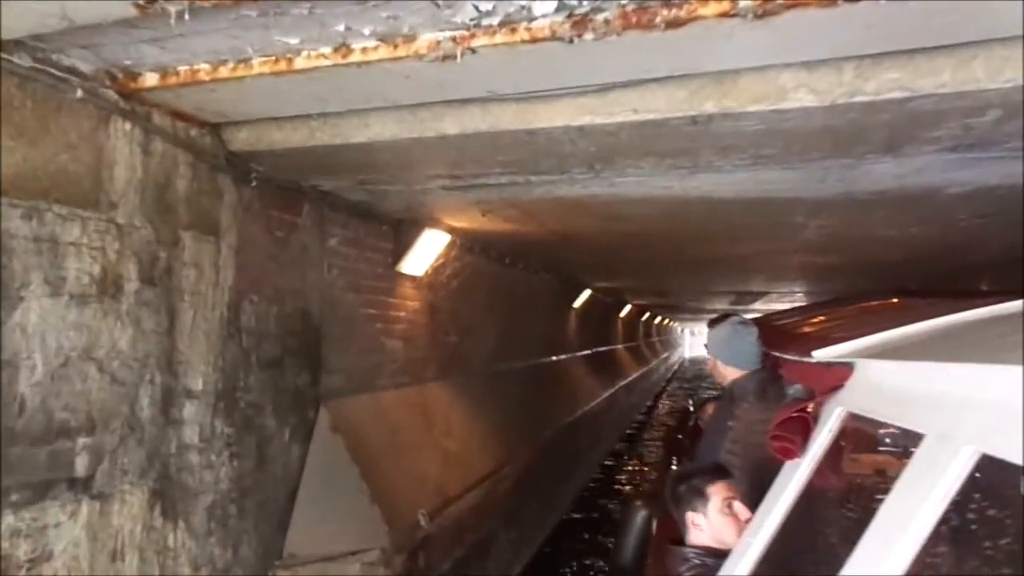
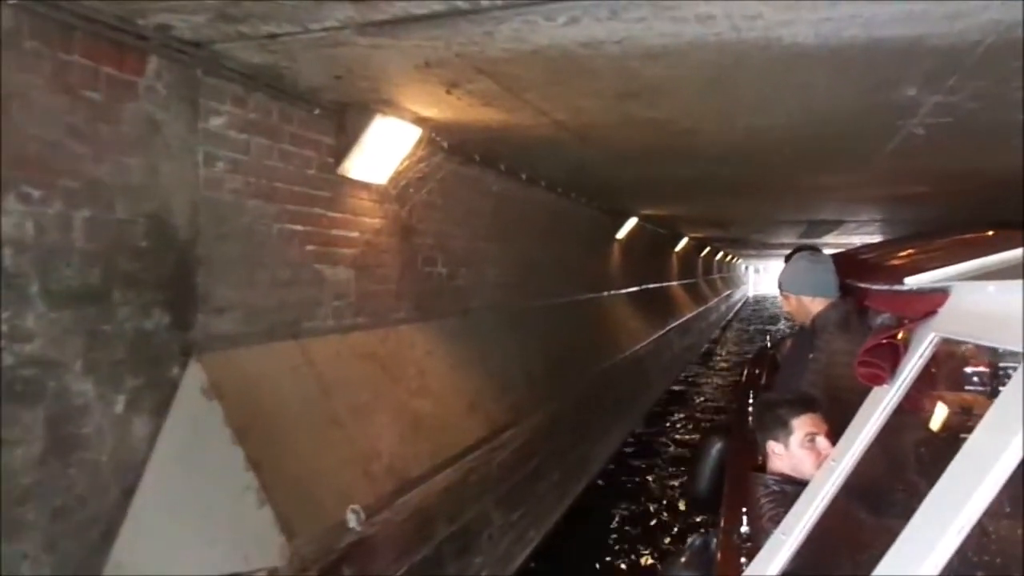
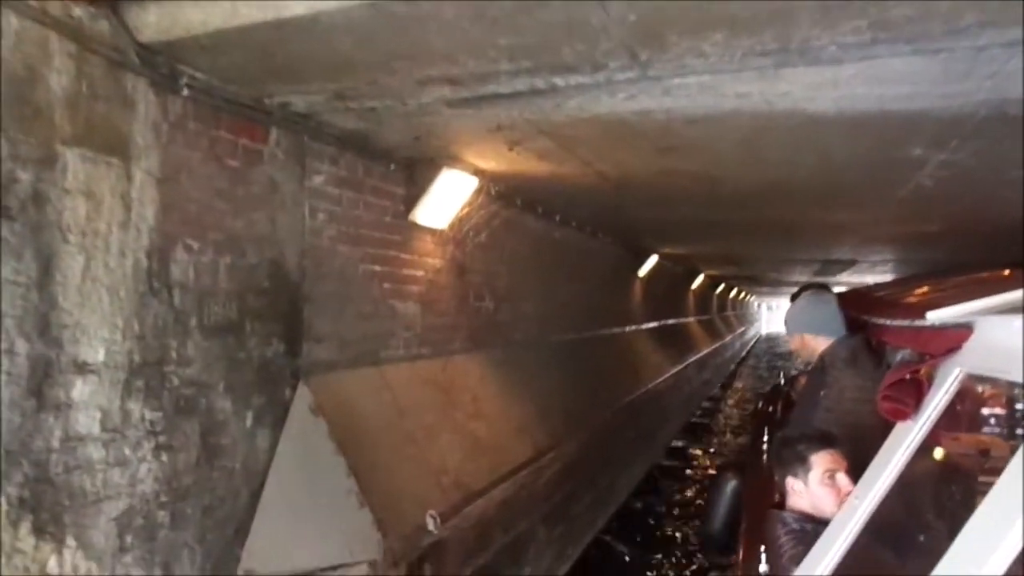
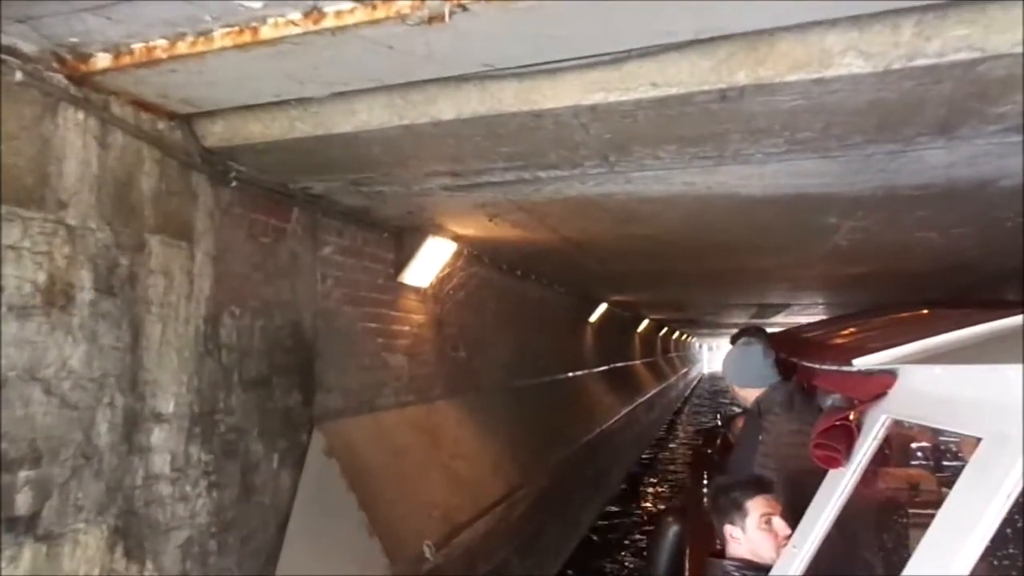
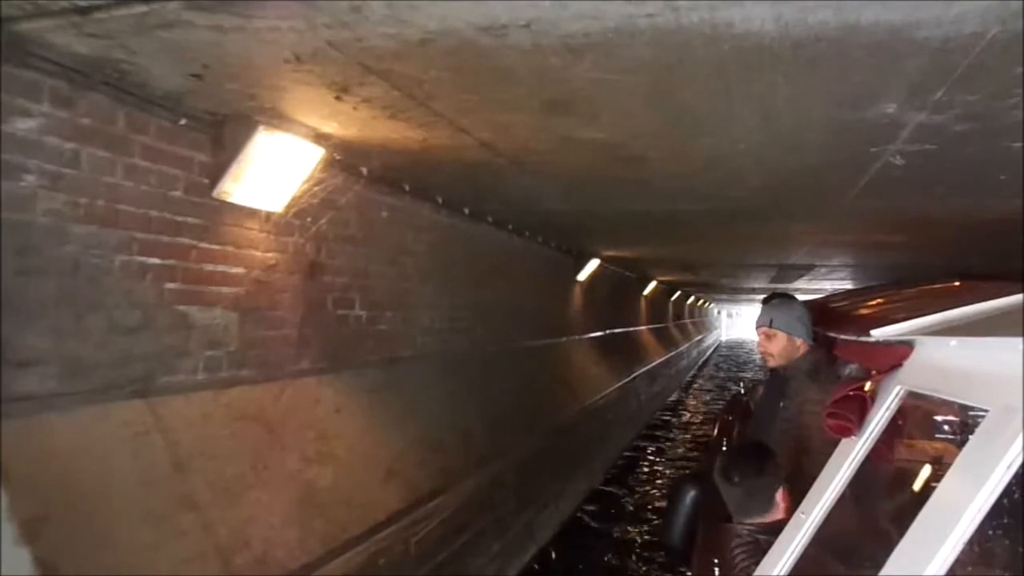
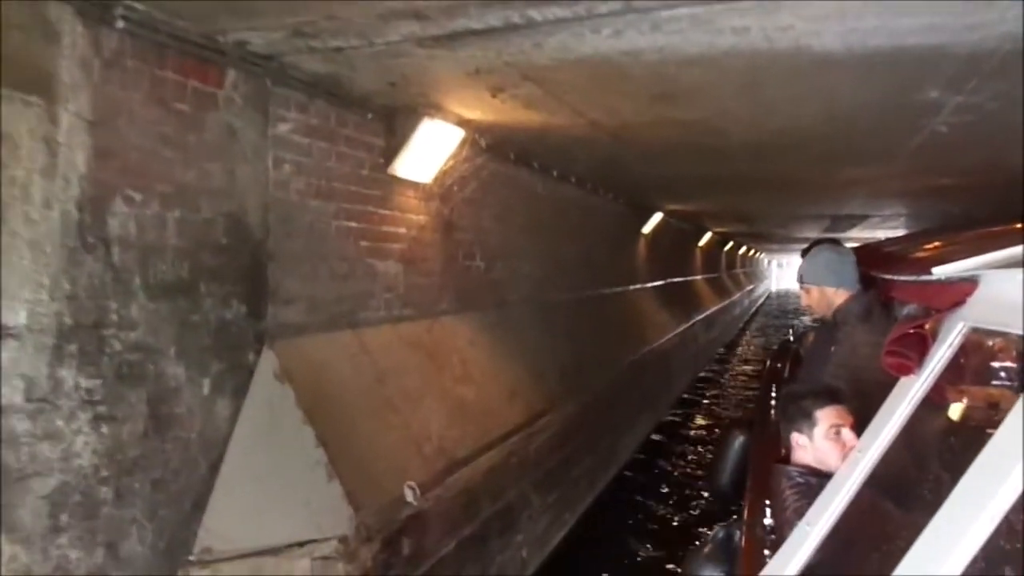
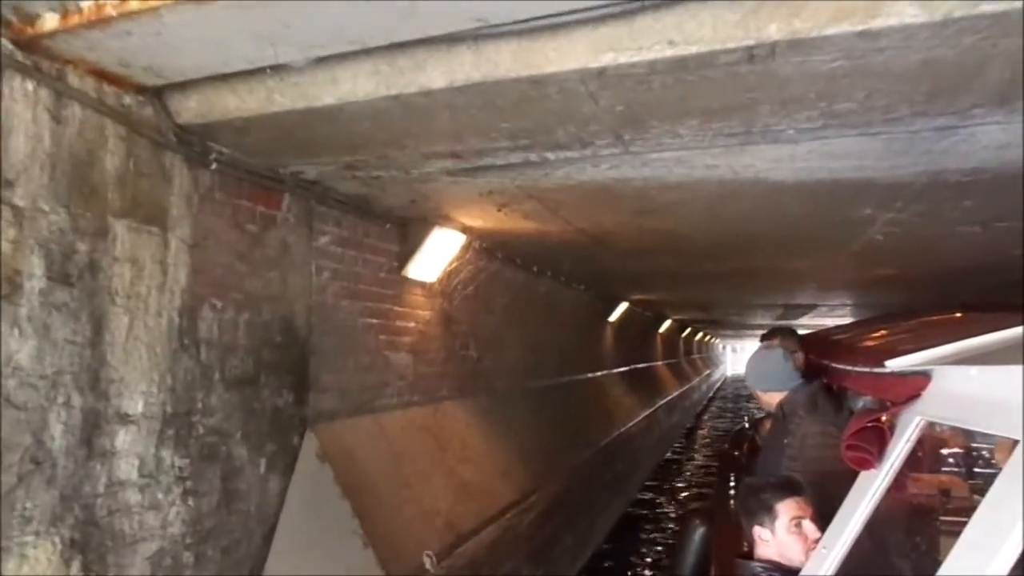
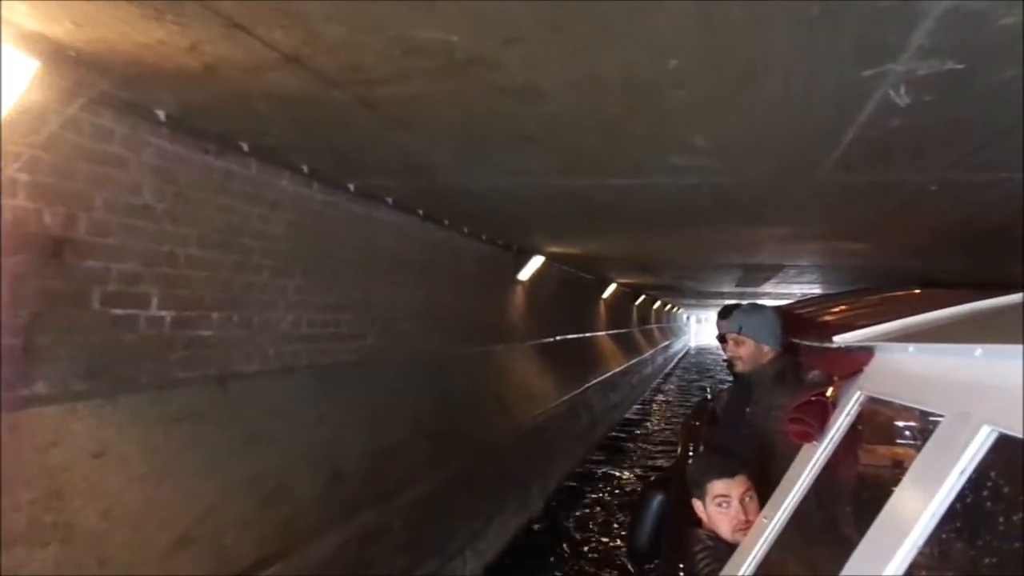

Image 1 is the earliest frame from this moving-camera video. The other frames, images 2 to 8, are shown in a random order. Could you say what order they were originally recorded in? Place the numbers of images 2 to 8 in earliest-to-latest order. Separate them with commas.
4, 7, 3, 6, 2, 5, 8
